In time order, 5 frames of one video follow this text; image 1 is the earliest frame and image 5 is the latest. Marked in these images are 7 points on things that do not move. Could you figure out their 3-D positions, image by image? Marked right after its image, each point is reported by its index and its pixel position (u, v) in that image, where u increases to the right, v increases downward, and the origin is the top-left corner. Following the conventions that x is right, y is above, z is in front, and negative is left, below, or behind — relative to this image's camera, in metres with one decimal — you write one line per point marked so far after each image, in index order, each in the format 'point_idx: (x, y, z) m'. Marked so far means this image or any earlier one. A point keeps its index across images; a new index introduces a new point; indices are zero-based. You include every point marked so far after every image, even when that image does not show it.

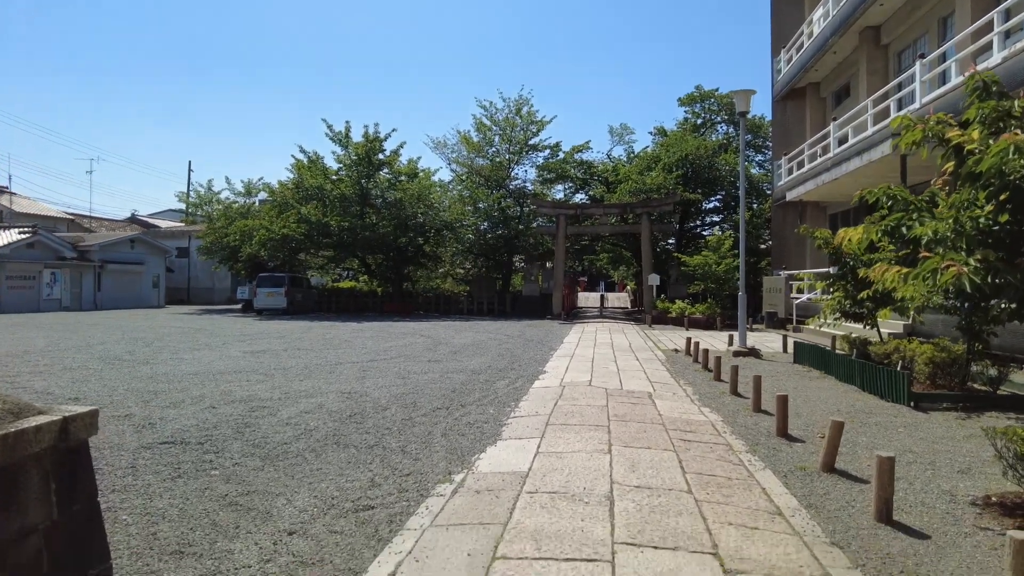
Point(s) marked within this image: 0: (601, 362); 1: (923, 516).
0: (+1.4, -1.2, +10.2) m
1: (+2.3, -1.3, +3.5) m
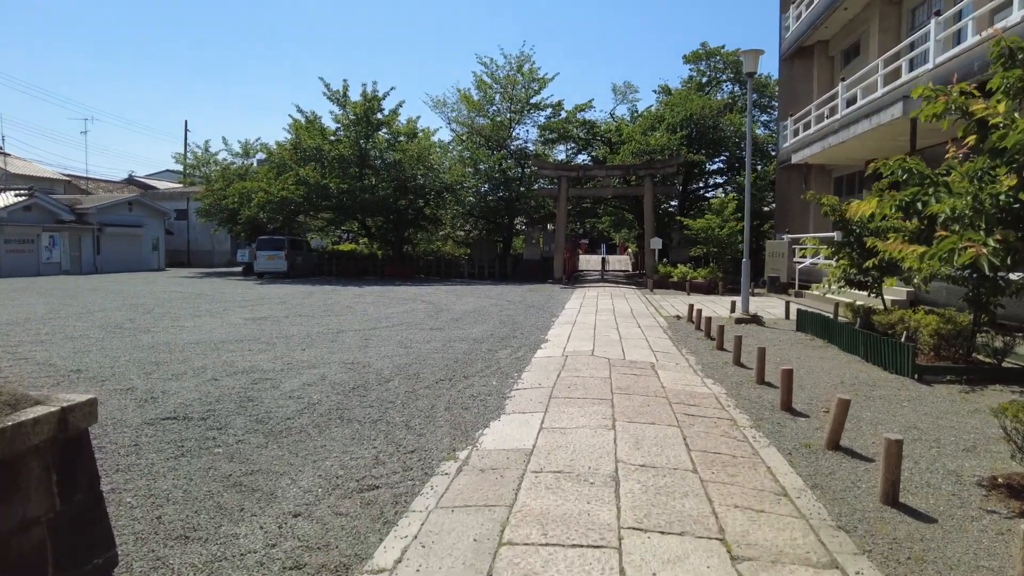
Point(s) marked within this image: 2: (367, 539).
0: (+1.5, -0.7, +10.1) m
1: (+2.3, -1.2, +3.5) m
2: (-0.7, -1.2, +3.0) m
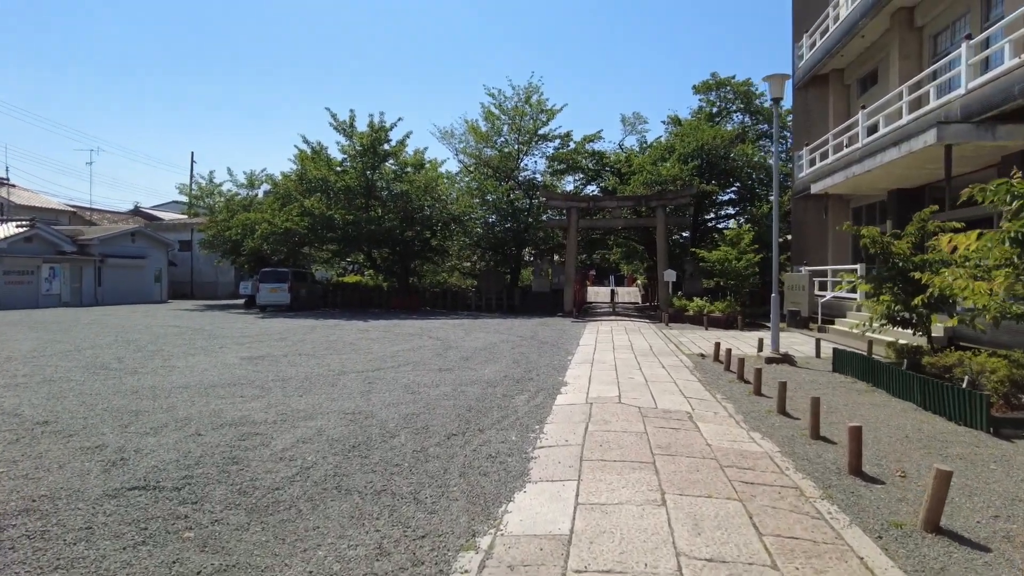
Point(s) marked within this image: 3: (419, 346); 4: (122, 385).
0: (+1.7, -1.2, +9.4) m
1: (+2.5, -1.4, +2.7) m
2: (-0.5, -1.4, +2.3) m
3: (-1.7, -1.1, +11.7) m
4: (-4.8, -1.2, +7.7) m
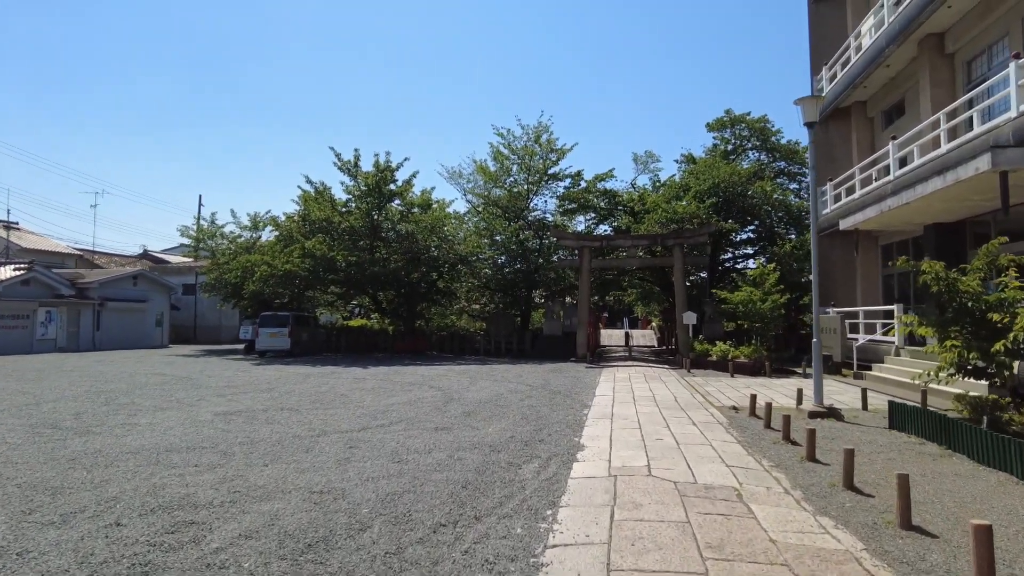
0: (+1.8, -1.8, +8.1) m
1: (+2.5, -1.5, +1.5) m
2: (-0.5, -1.5, +1.1) m
3: (-1.6, -1.8, +10.6) m
4: (-4.7, -1.7, +6.6) m
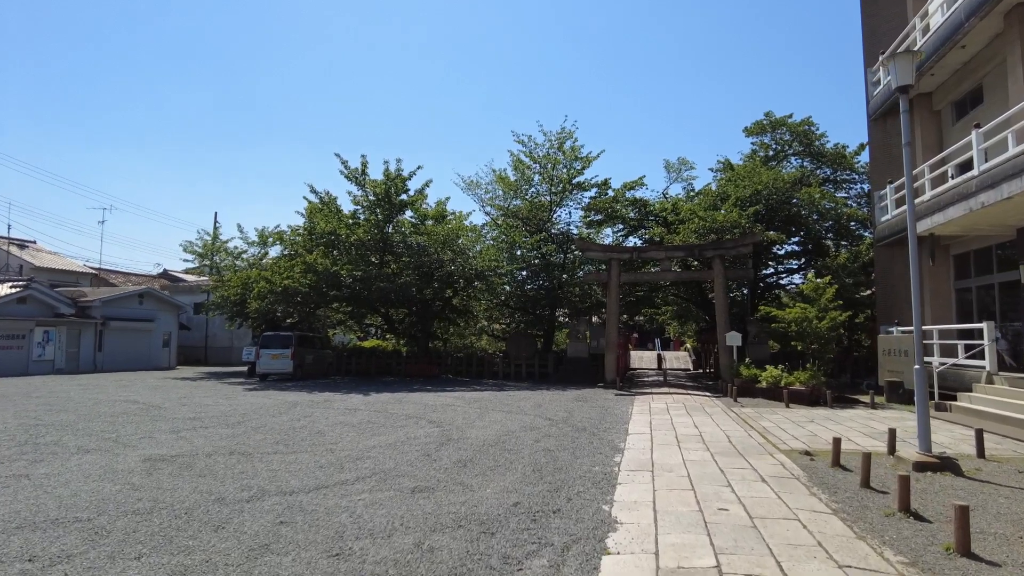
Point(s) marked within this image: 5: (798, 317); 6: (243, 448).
0: (+1.8, -1.9, +6.0) m
1: (+2.2, -1.4, -0.7) m
2: (-0.8, -1.4, -1.0) m
3: (-1.4, -2.0, +8.5) m
4: (-4.7, -1.7, +4.7) m
5: (+7.5, -0.7, +16.5) m
6: (-3.4, -2.0, +7.9) m
